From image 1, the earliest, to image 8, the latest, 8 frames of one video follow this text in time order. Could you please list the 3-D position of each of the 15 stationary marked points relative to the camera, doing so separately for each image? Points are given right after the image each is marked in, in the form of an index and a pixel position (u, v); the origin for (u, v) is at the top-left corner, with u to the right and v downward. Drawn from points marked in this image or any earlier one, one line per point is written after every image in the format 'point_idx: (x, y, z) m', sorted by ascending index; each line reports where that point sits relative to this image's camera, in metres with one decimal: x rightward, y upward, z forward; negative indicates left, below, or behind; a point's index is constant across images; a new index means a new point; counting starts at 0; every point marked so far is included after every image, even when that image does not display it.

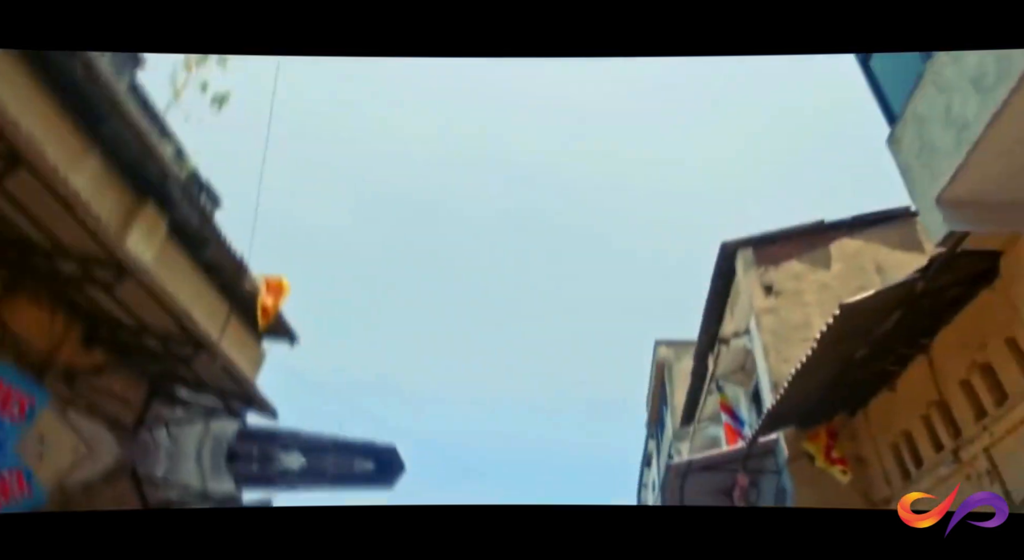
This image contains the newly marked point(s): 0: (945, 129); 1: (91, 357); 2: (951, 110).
0: (+3.0, +1.0, +4.5) m
1: (-3.3, -0.6, +5.1) m
2: (+3.0, +1.2, +4.5) m
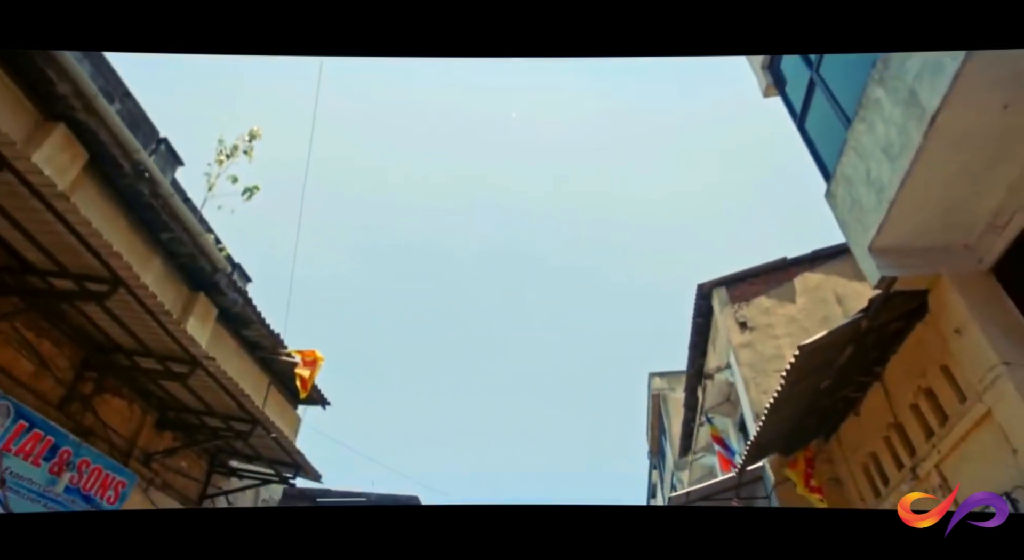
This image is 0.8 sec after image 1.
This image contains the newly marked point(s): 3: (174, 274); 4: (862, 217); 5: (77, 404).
0: (+3.0, +0.8, +5.5) m
1: (-3.1, -1.5, +5.8) m
2: (+3.0, +0.9, +5.5) m
3: (-3.5, +0.1, +6.8) m
4: (+3.0, +0.5, +5.6) m
5: (-3.3, -0.9, +5.0) m
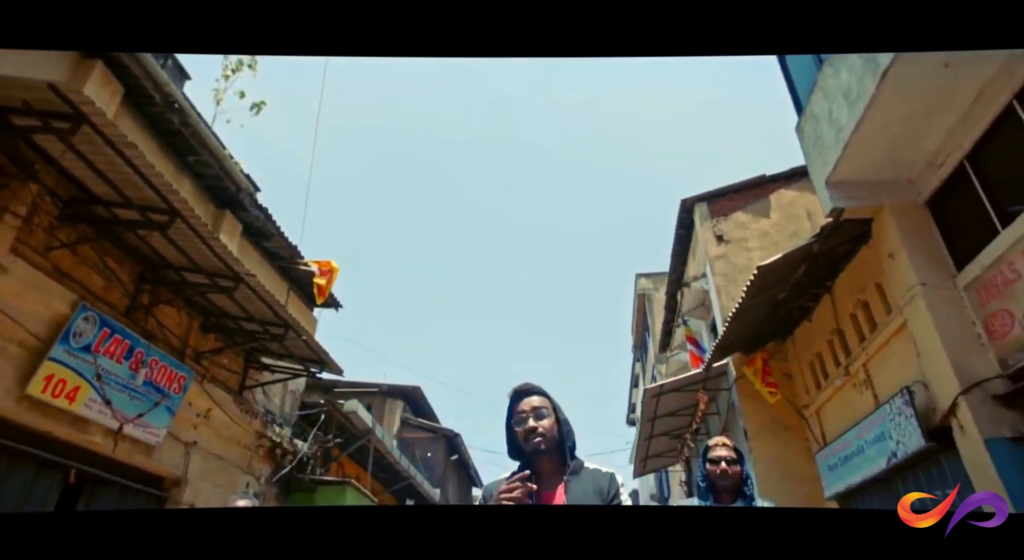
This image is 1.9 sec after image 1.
0: (+3.0, +1.4, +6.2) m
1: (-3.2, -0.7, +6.8) m
2: (+3.0, +1.6, +6.1) m
3: (-3.6, +1.0, +7.5) m
4: (+3.0, +1.2, +6.3) m
5: (-3.3, -0.3, +5.8) m
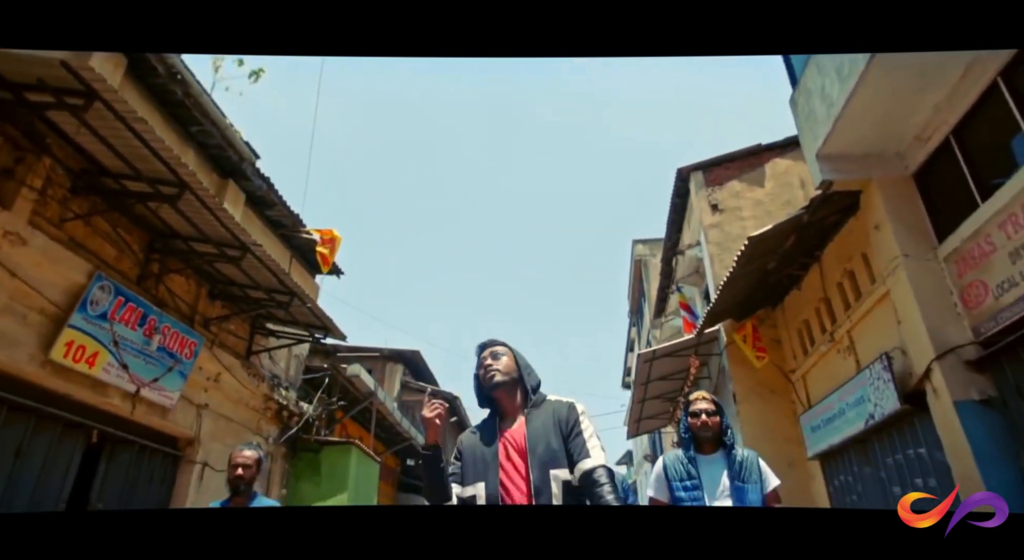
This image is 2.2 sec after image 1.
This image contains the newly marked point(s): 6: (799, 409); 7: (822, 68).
0: (+3.0, +1.7, +6.3) m
1: (-3.2, -0.3, +7.0) m
2: (+3.0, +1.8, +6.2) m
3: (-3.6, +1.4, +7.6) m
4: (+3.0, +1.5, +6.4) m
5: (-3.3, 0.0, +6.0) m
6: (+3.4, -1.5, +7.8) m
7: (+3.0, +2.0, +6.3) m
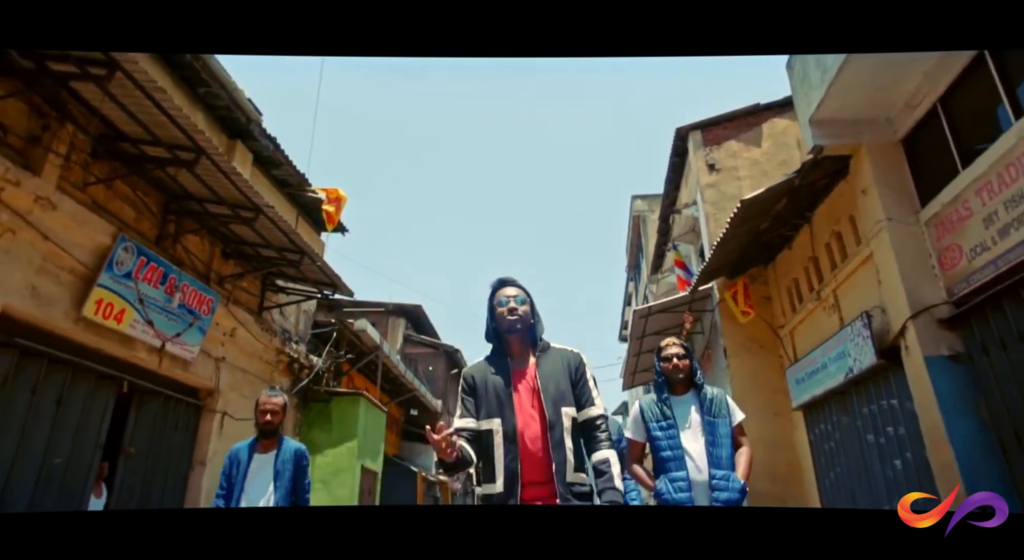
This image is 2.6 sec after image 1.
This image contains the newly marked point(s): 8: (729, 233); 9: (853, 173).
0: (+3.0, +2.1, +6.5) m
1: (-3.2, +0.1, +7.3) m
2: (+3.0, +2.2, +6.4) m
3: (-3.6, +1.9, +7.8) m
4: (+3.0, +1.9, +6.6) m
5: (-3.3, +0.4, +6.3) m
6: (+3.5, -1.0, +8.2) m
7: (+3.0, +2.4, +6.4) m
8: (+2.6, +0.6, +7.6) m
9: (+3.3, +1.1, +6.4) m
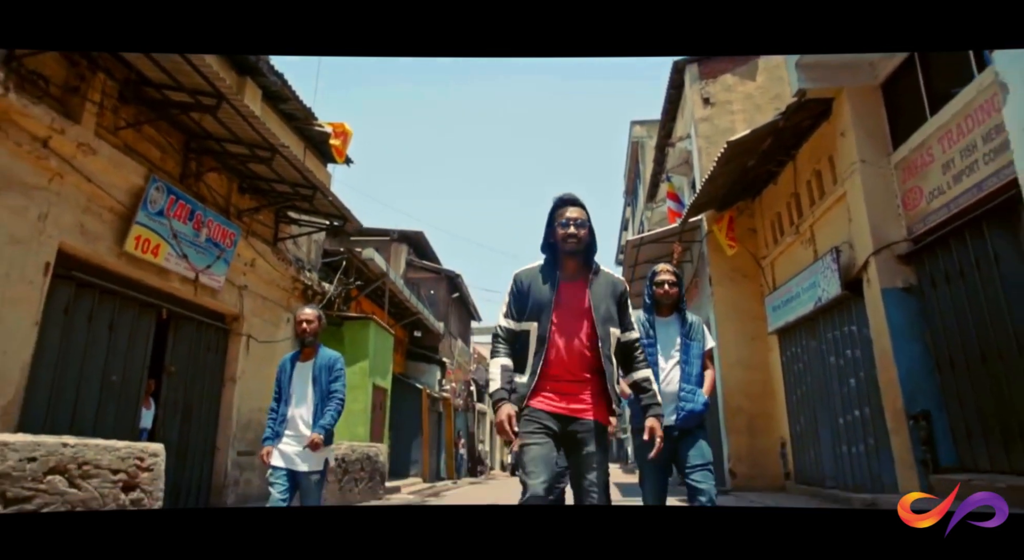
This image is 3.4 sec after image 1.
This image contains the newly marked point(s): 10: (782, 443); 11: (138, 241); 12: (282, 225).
0: (+3.0, +2.8, +6.7) m
1: (-3.2, +0.9, +7.8) m
2: (+3.0, +2.9, +6.6) m
3: (-3.6, +2.7, +8.1) m
4: (+3.0, +2.6, +6.9) m
5: (-3.3, +1.1, +6.8) m
6: (+3.5, -0.1, +8.8) m
7: (+3.0, +3.1, +6.6) m
8: (+2.6, +1.4, +8.1) m
9: (+3.4, +1.7, +6.8) m
10: (+3.4, -2.0, +8.2) m
11: (-3.2, +0.3, +5.6) m
12: (-3.0, +0.7, +8.6) m
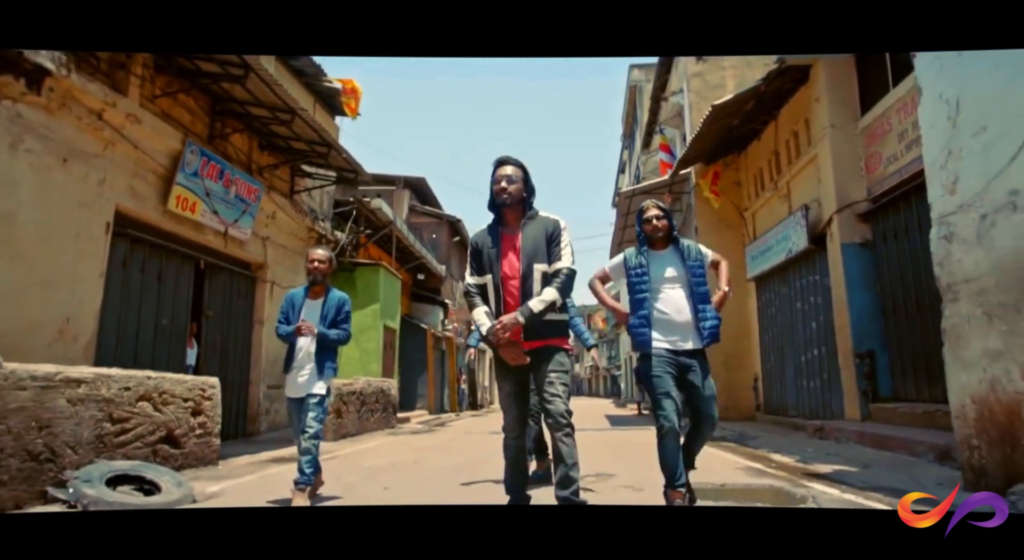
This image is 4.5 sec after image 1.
0: (+3.0, +3.3, +7.2) m
1: (-3.1, +1.5, +8.4) m
2: (+3.0, +3.4, +7.1) m
3: (-3.5, +3.4, +8.5) m
4: (+3.0, +3.1, +7.4) m
5: (-3.3, +1.6, +7.3) m
6: (+3.5, +0.6, +9.6) m
7: (+3.0, +3.6, +7.0) m
8: (+2.6, +2.0, +8.6) m
9: (+3.4, +2.2, +7.3) m
10: (+3.4, -1.4, +9.1) m
11: (-3.2, +0.8, +6.3) m
12: (-3.0, +1.4, +9.2) m
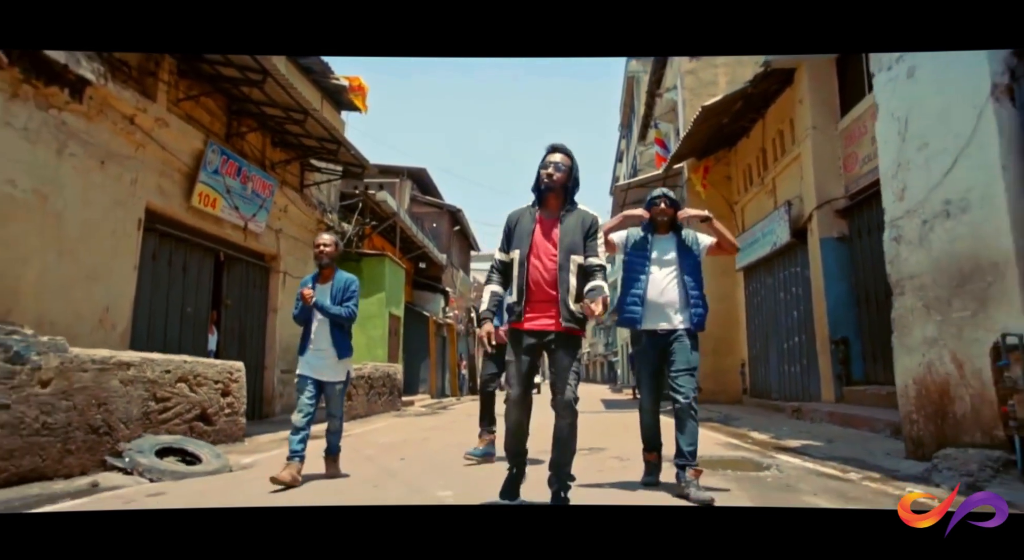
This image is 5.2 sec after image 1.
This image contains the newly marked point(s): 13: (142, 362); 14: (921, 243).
0: (+3.0, +3.4, +7.6) m
1: (-3.1, +1.7, +8.8) m
2: (+3.1, +3.5, +7.5) m
3: (-3.5, +3.5, +8.9) m
4: (+3.0, +3.2, +7.8) m
5: (-3.3, +1.7, +7.8) m
6: (+3.5, +0.7, +10.0) m
7: (+3.0, +3.7, +7.4) m
8: (+2.6, +2.2, +9.1) m
9: (+3.4, +2.4, +7.7) m
10: (+3.4, -1.2, +9.6) m
11: (-3.2, +0.9, +6.7) m
12: (-3.0, +1.6, +9.6) m
13: (-2.5, -0.5, +4.3) m
14: (+2.2, +0.2, +3.5) m
